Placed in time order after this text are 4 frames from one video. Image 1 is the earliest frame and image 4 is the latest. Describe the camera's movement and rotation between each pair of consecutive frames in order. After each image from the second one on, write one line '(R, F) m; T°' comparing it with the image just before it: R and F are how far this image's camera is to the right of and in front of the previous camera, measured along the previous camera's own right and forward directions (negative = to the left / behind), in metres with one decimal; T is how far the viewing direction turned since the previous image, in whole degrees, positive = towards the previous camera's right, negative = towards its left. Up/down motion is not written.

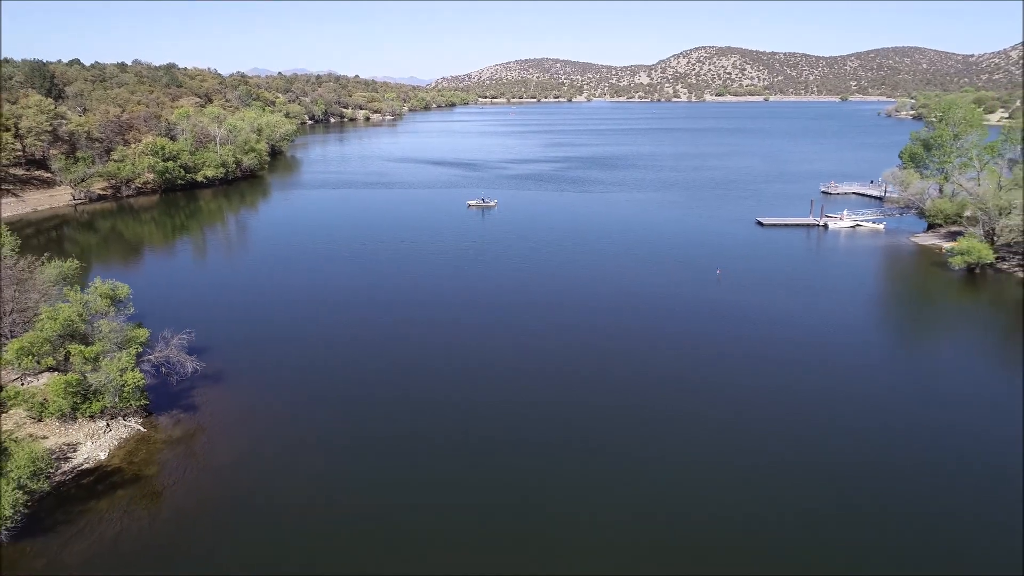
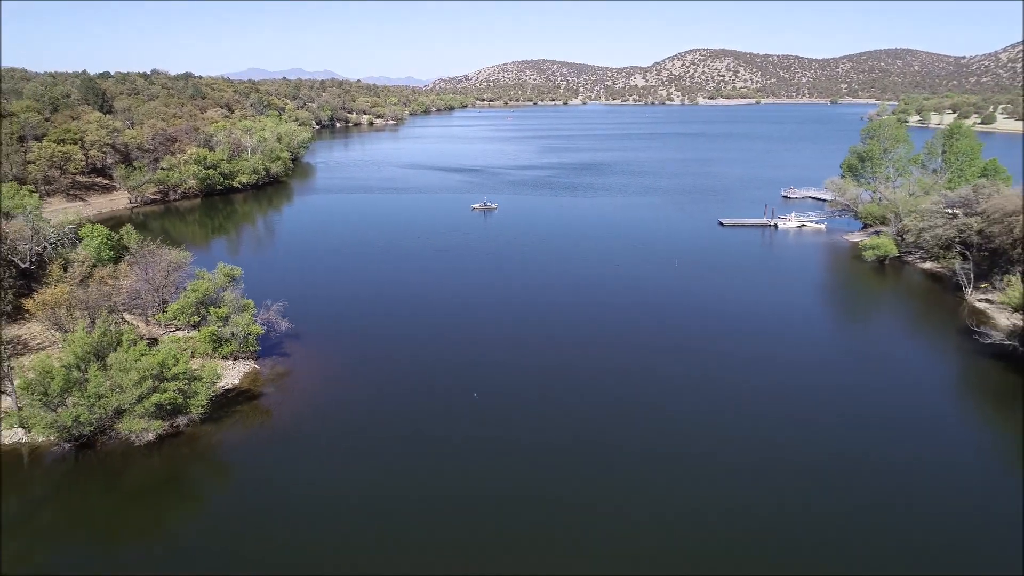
(-0.1, -5.5) m; 0°
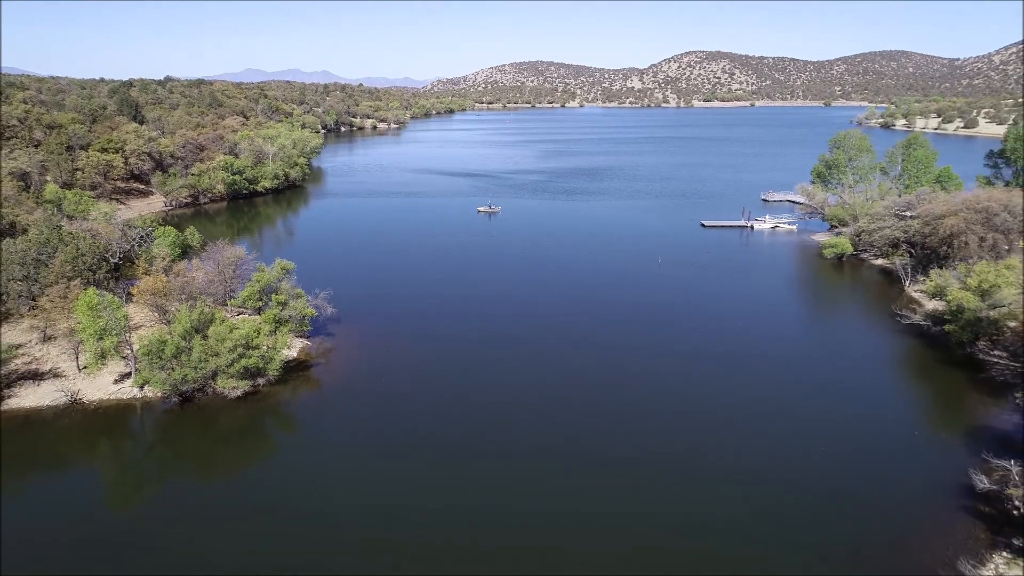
(-0.3, -4.0) m; 0°
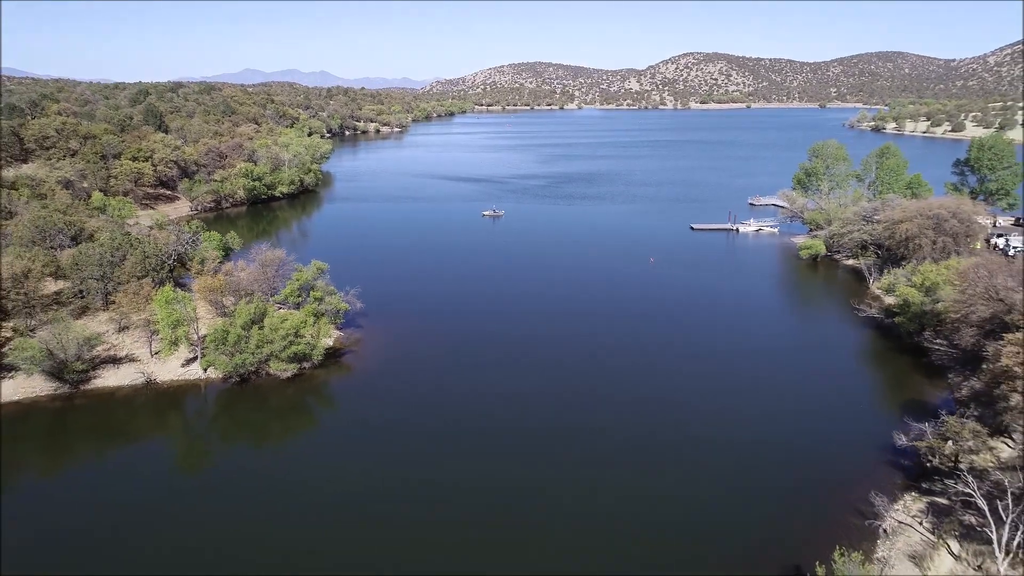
(-0.3, -3.2) m; 0°
